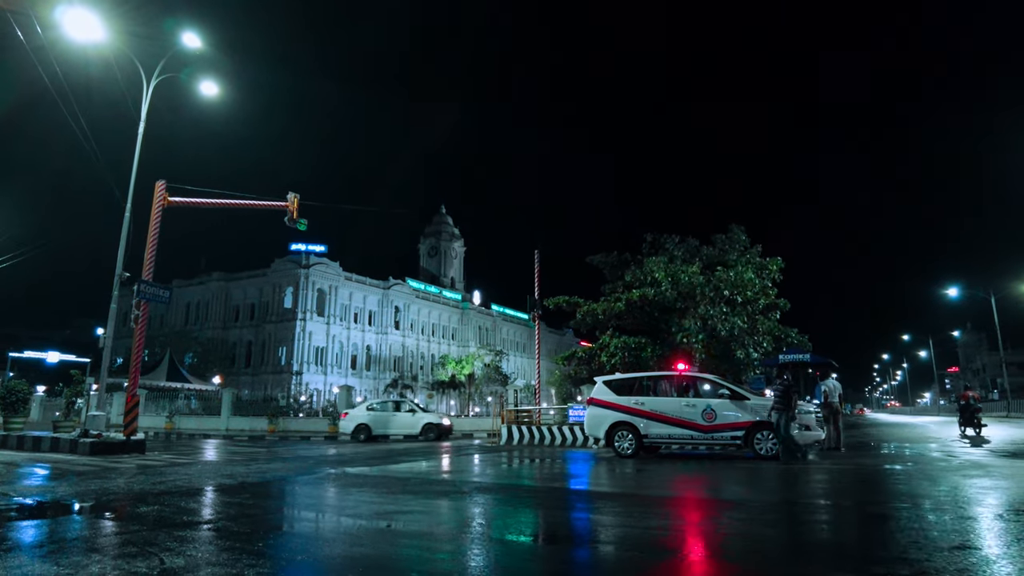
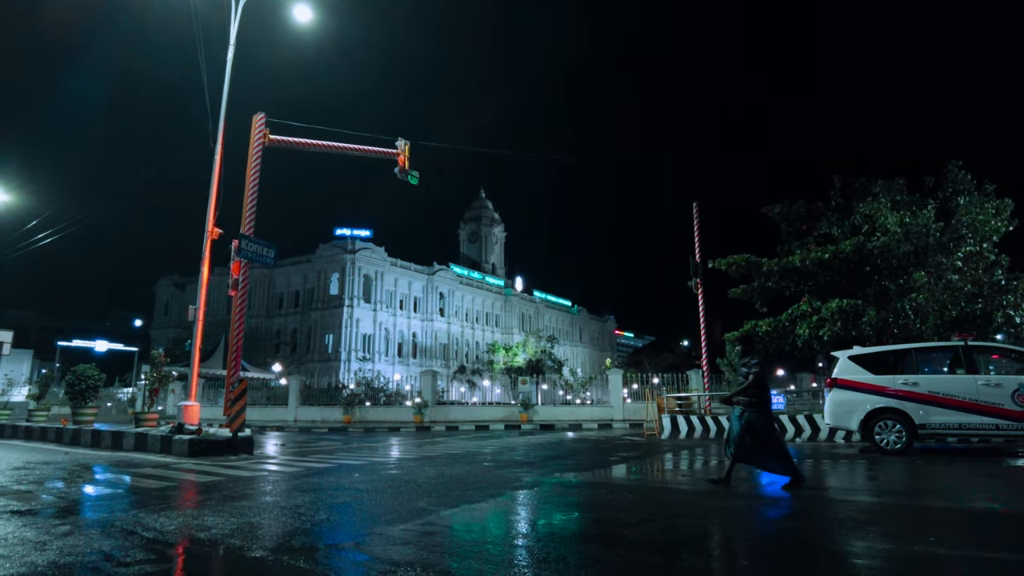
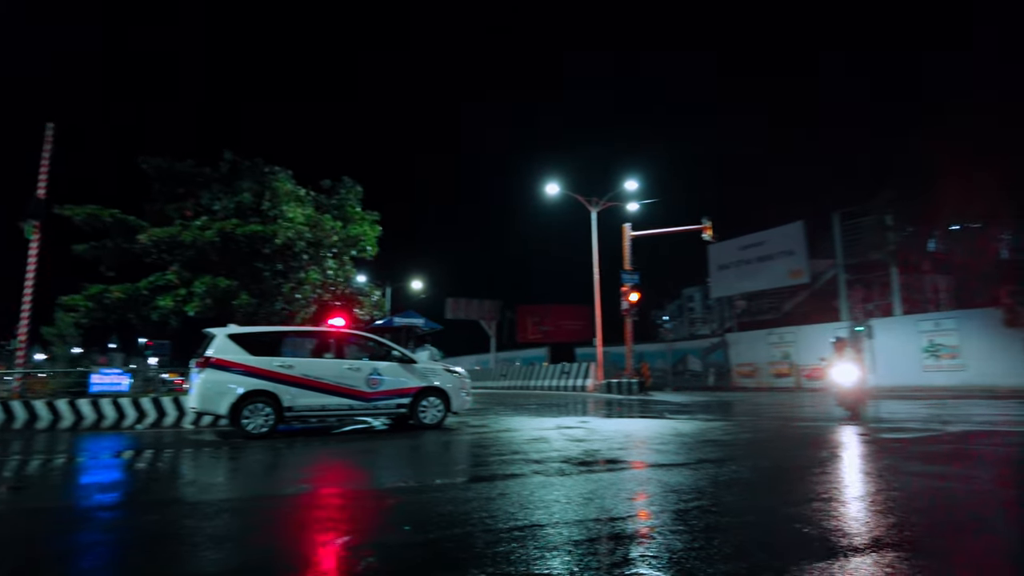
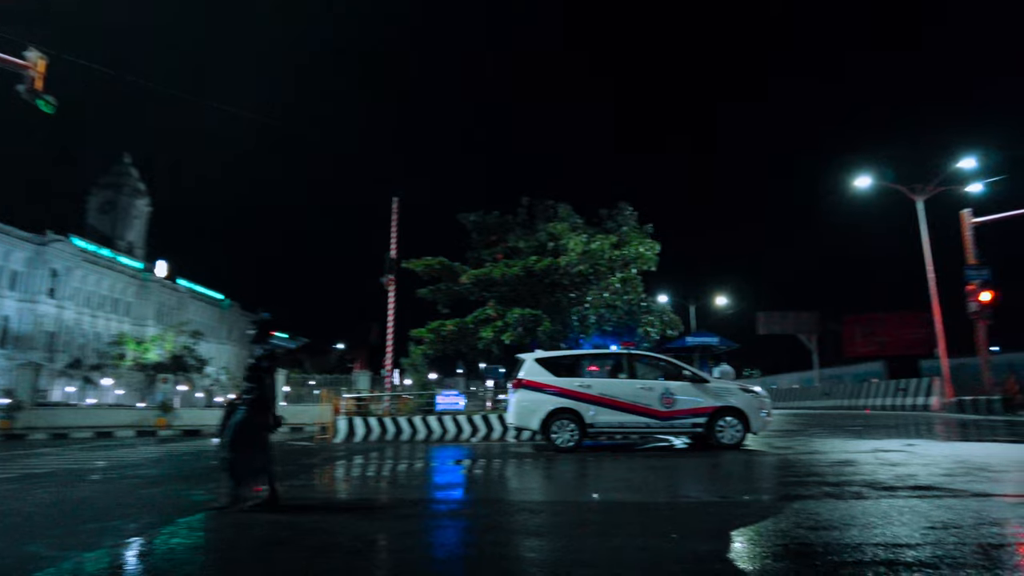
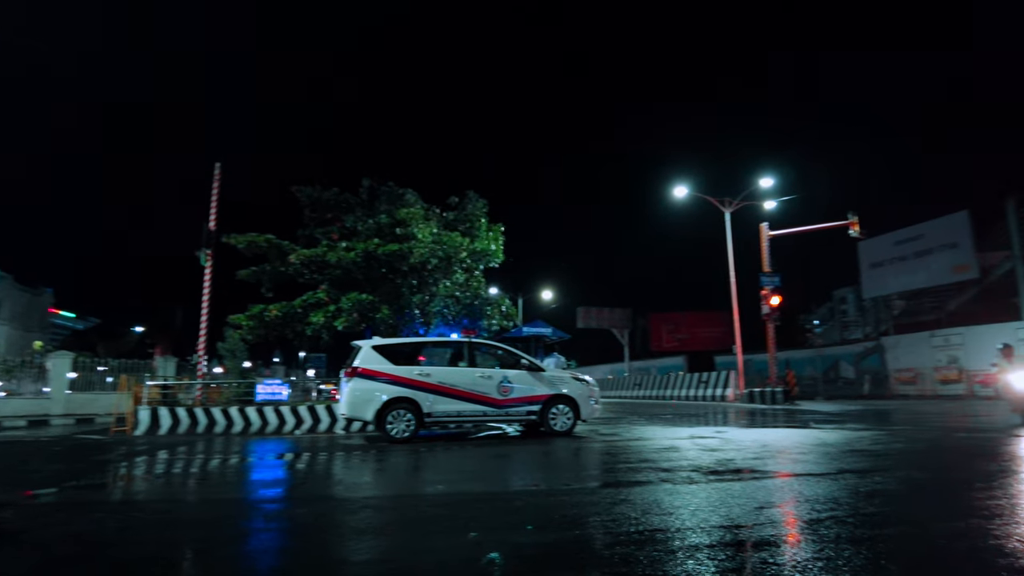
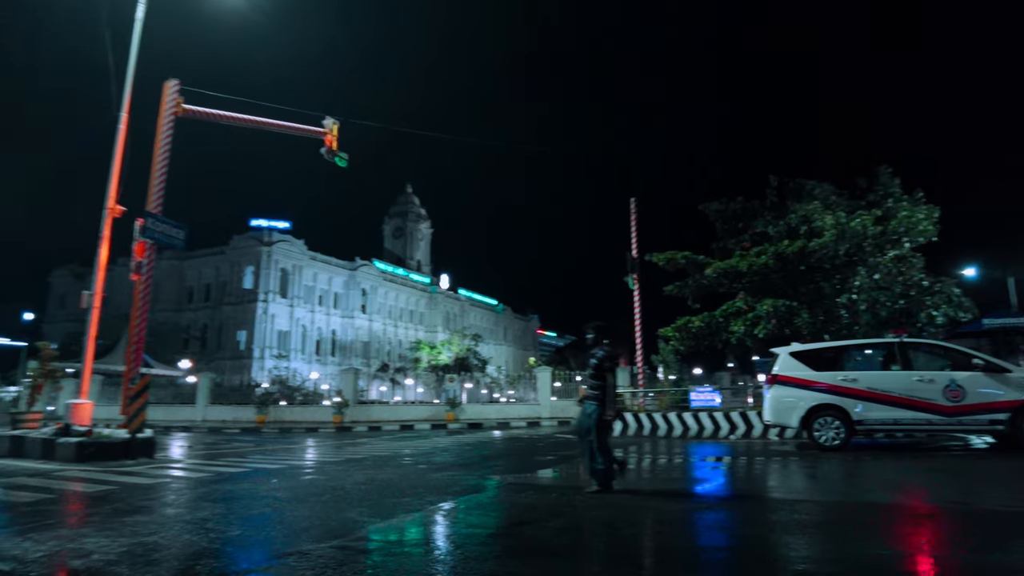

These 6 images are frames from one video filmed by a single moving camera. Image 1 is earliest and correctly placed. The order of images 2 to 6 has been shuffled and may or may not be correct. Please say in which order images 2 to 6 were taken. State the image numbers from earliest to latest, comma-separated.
2, 6, 4, 5, 3
